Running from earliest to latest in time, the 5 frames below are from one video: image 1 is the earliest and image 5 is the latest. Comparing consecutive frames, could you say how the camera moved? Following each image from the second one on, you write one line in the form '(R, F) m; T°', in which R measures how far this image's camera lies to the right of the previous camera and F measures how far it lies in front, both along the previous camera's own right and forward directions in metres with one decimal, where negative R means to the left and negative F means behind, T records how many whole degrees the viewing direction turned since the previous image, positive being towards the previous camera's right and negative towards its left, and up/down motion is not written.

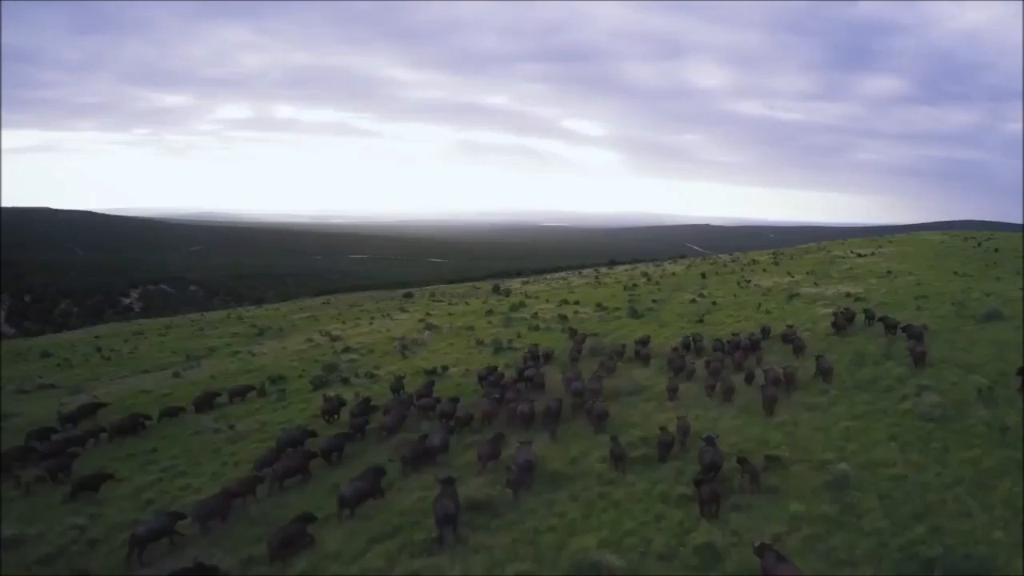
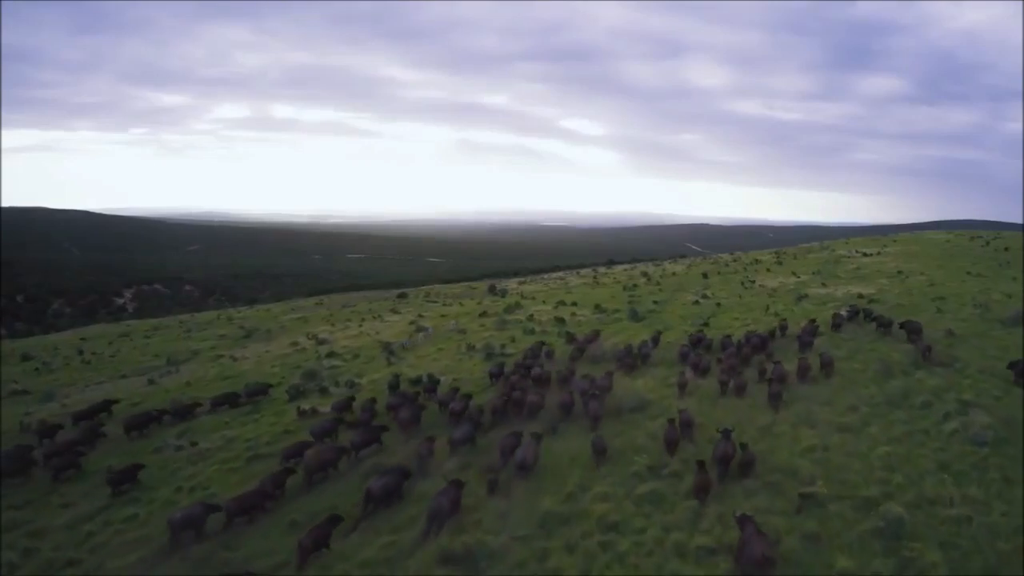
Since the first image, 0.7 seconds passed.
(+0.2, +2.0) m; 0°
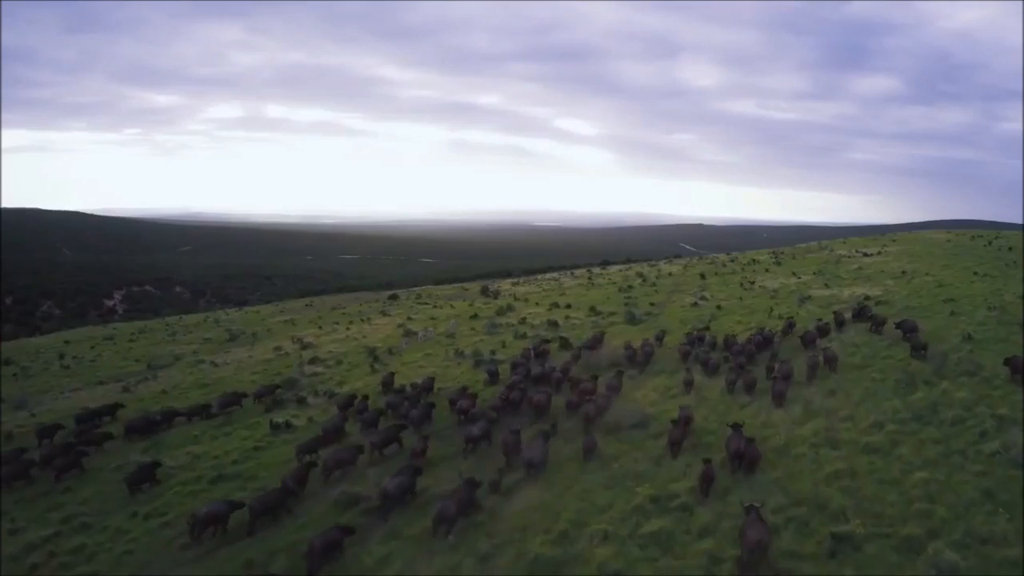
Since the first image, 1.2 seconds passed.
(+0.2, +1.5) m; 0°
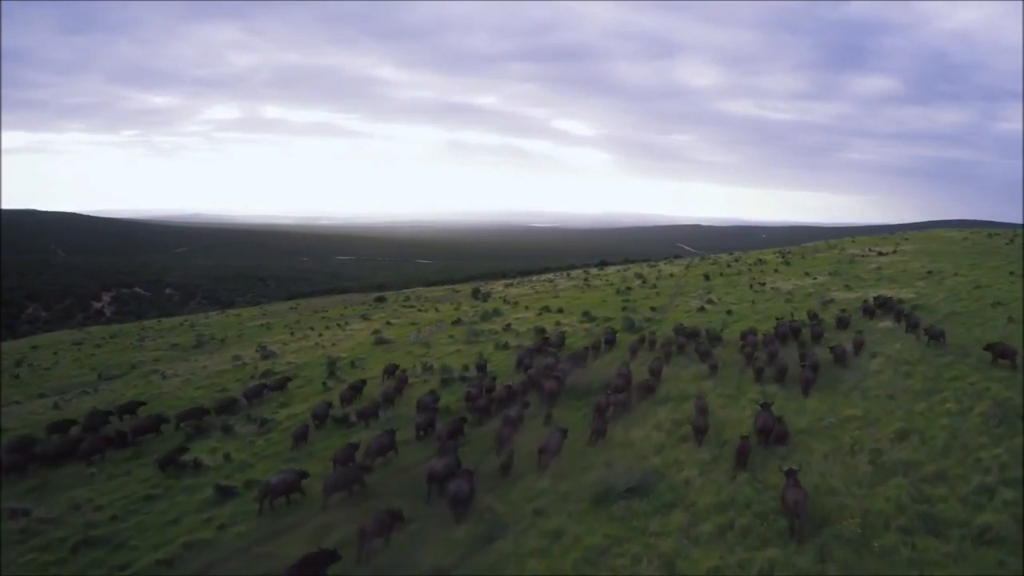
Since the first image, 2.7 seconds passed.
(+0.7, +4.1) m; 0°
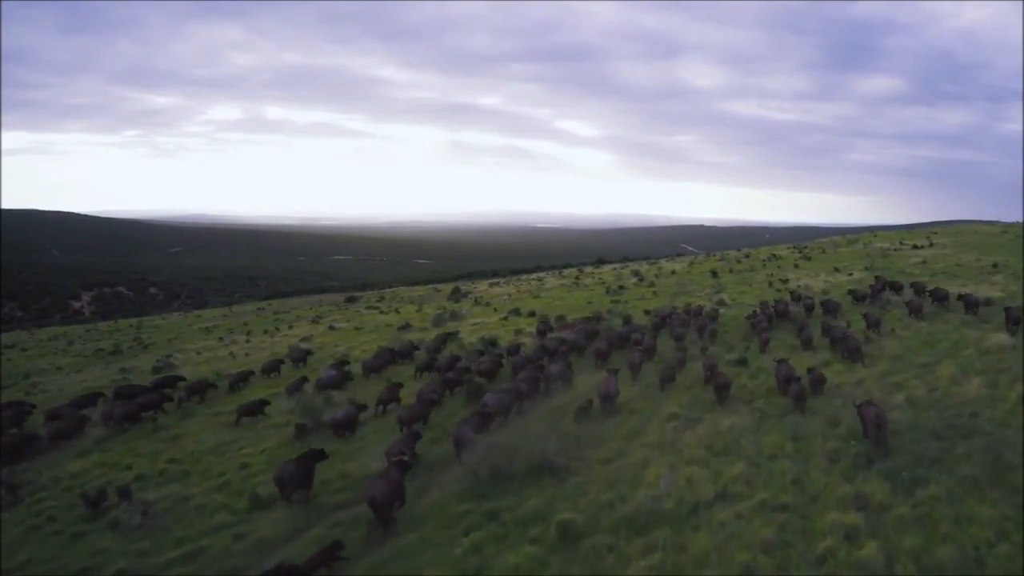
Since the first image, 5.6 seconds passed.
(+2.0, +7.7) m; 0°
